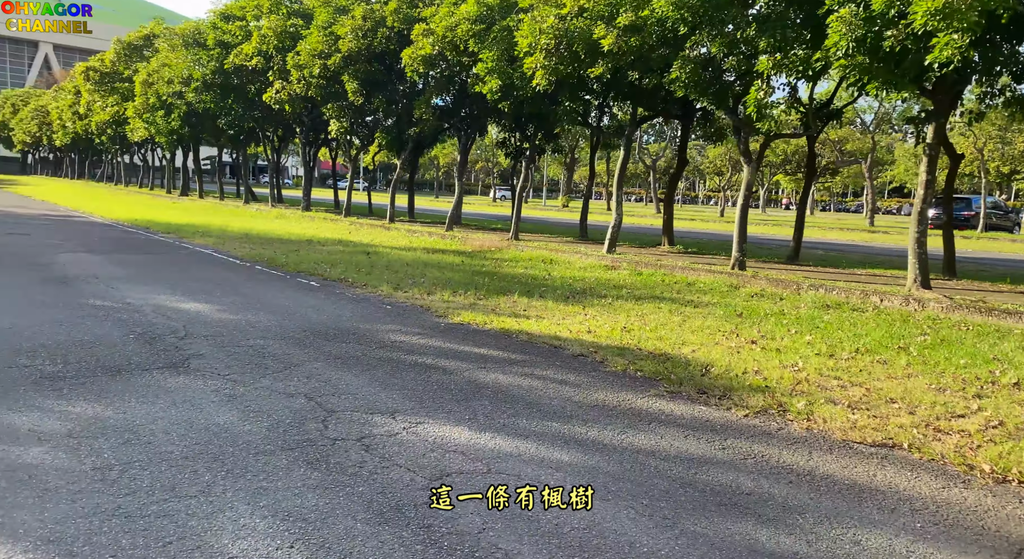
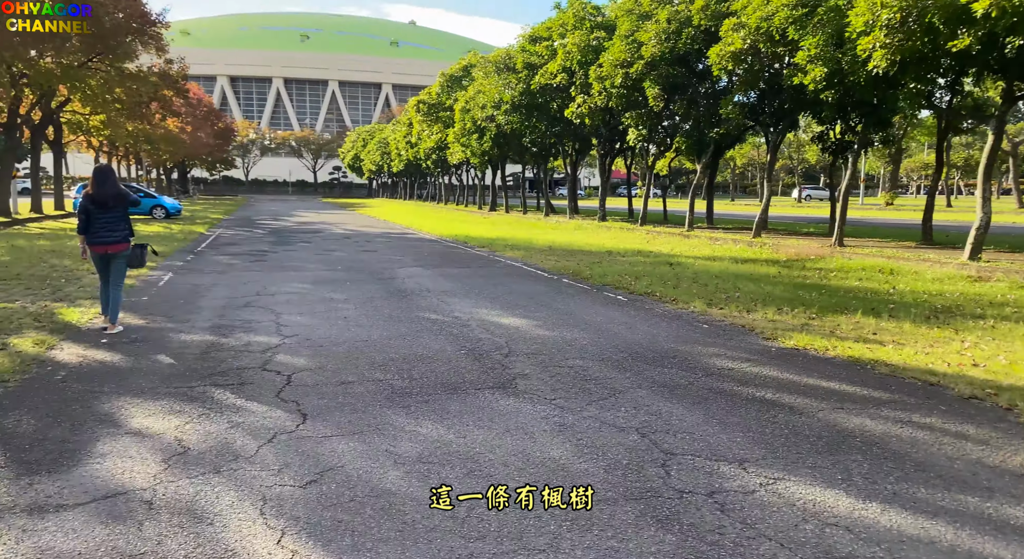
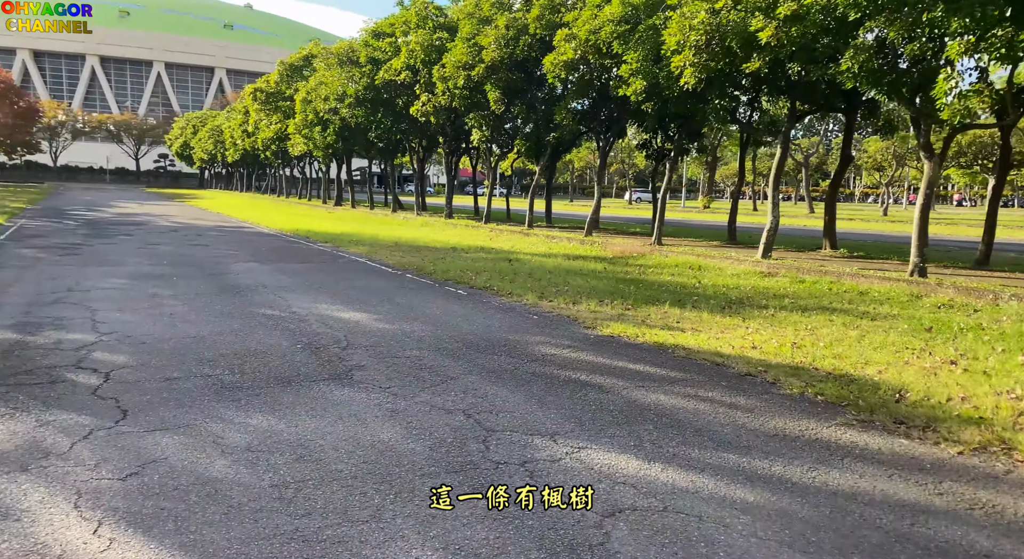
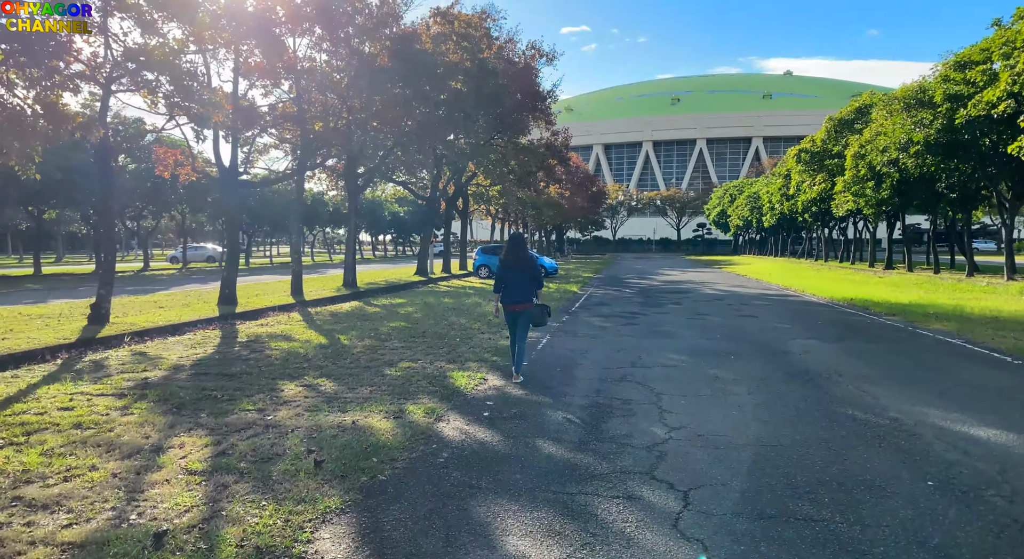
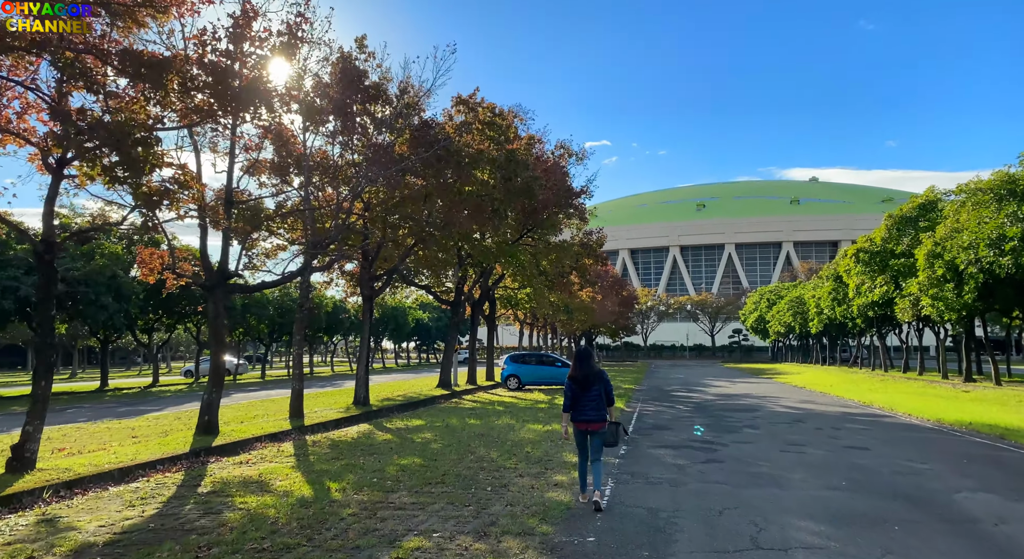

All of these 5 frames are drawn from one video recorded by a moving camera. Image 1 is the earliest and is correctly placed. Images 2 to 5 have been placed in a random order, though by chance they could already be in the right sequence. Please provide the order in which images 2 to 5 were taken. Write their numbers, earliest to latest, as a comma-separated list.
3, 2, 4, 5
